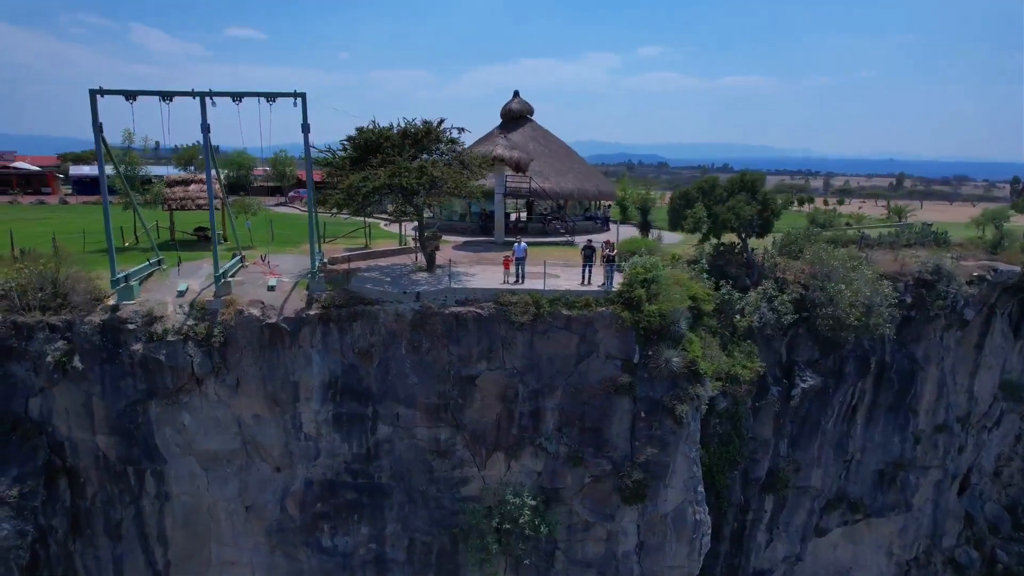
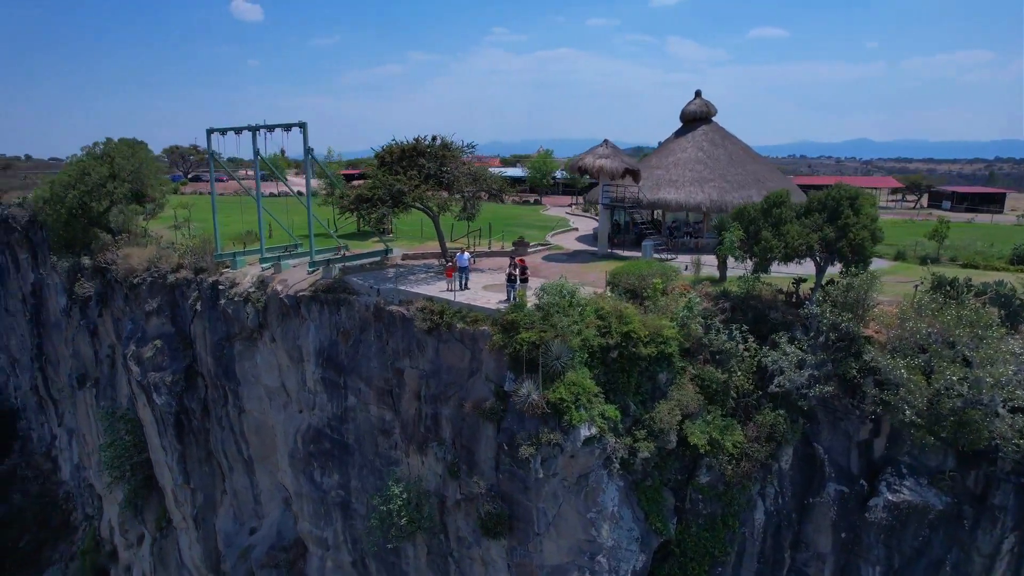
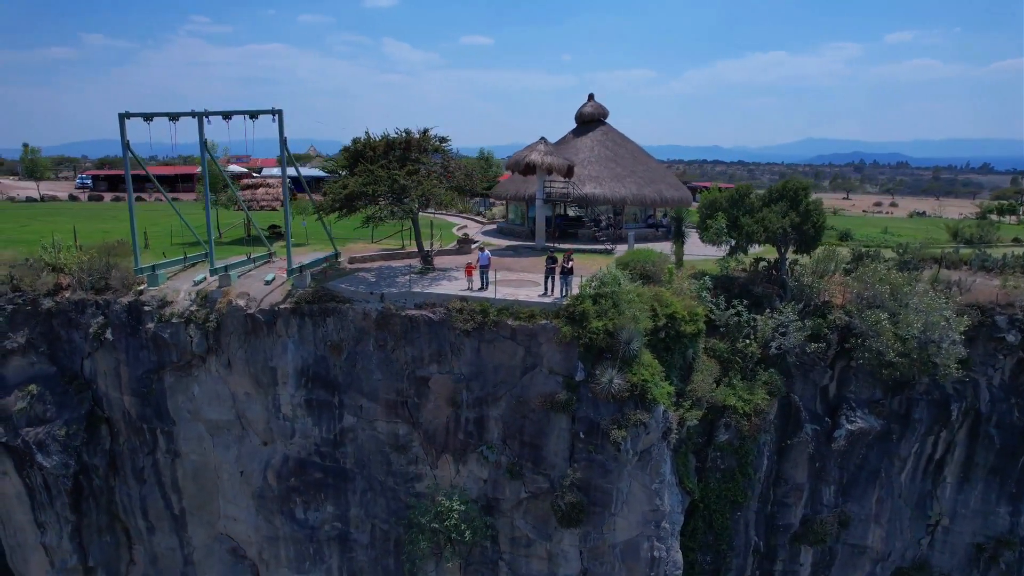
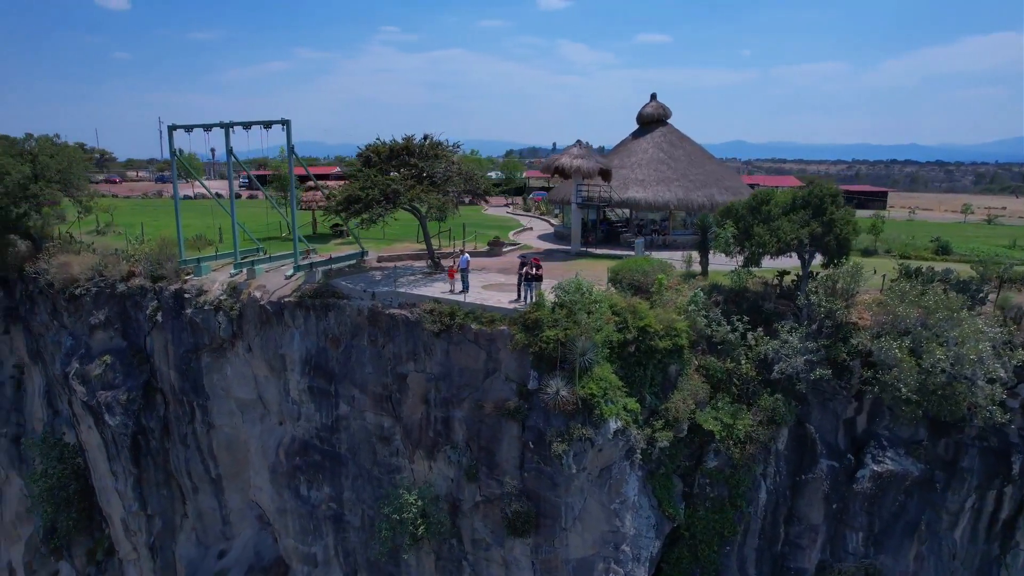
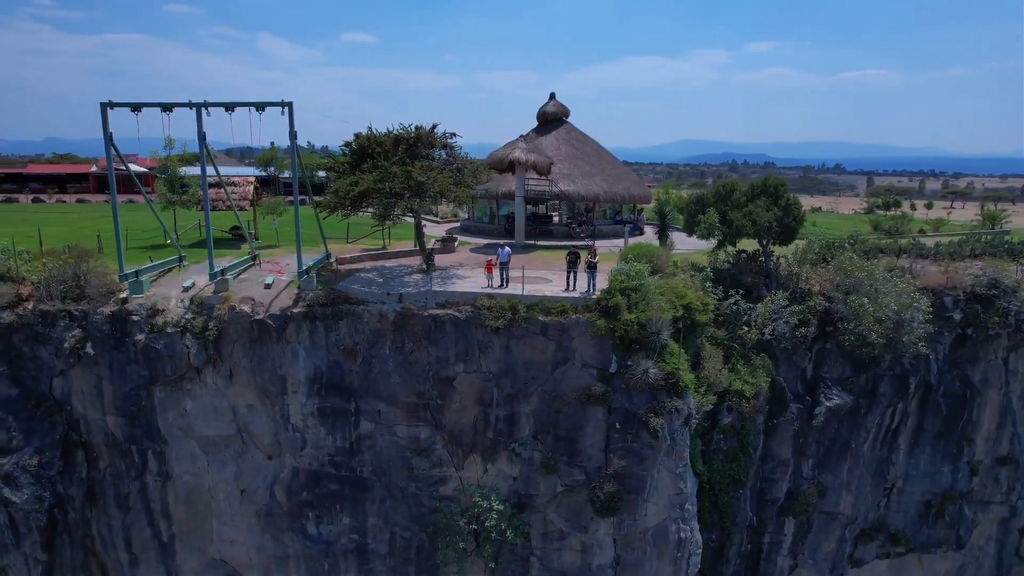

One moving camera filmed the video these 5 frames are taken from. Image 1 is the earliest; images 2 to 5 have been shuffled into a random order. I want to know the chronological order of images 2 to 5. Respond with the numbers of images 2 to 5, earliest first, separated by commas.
5, 3, 4, 2
